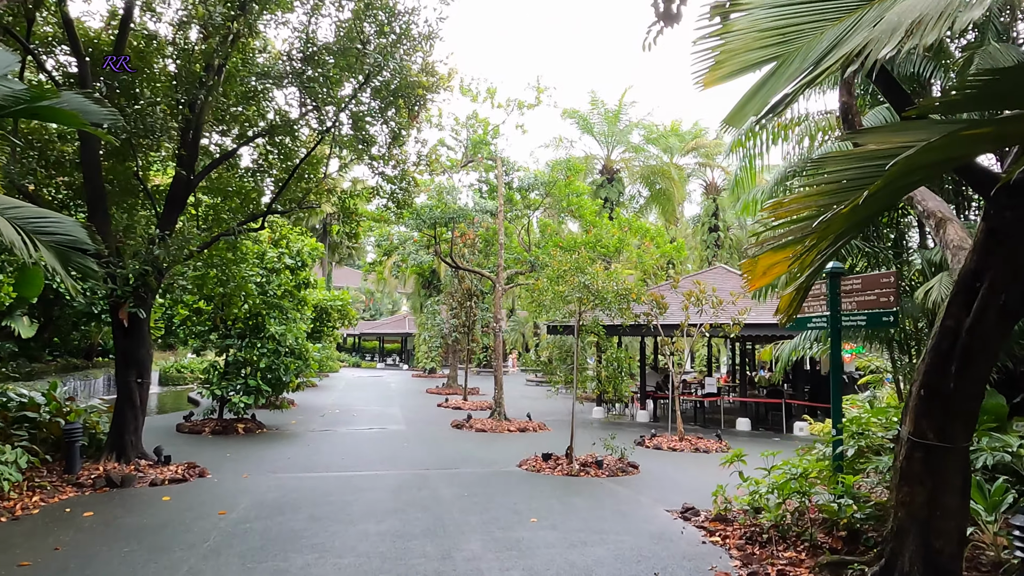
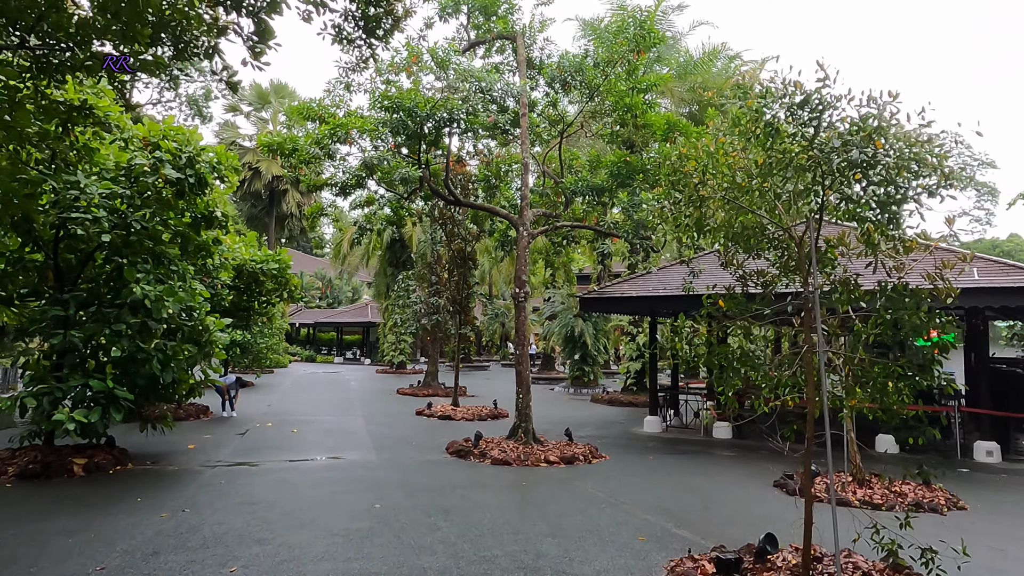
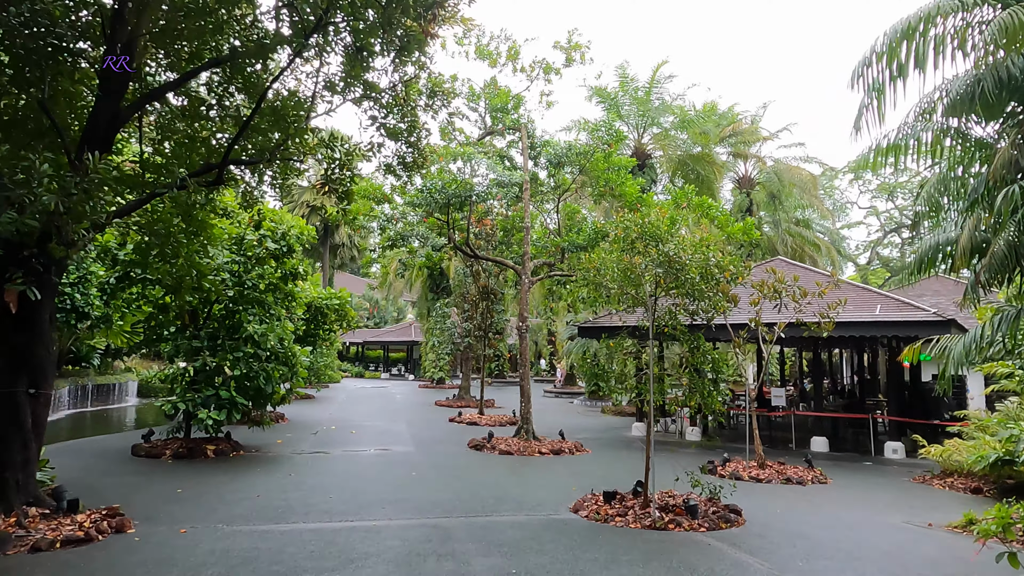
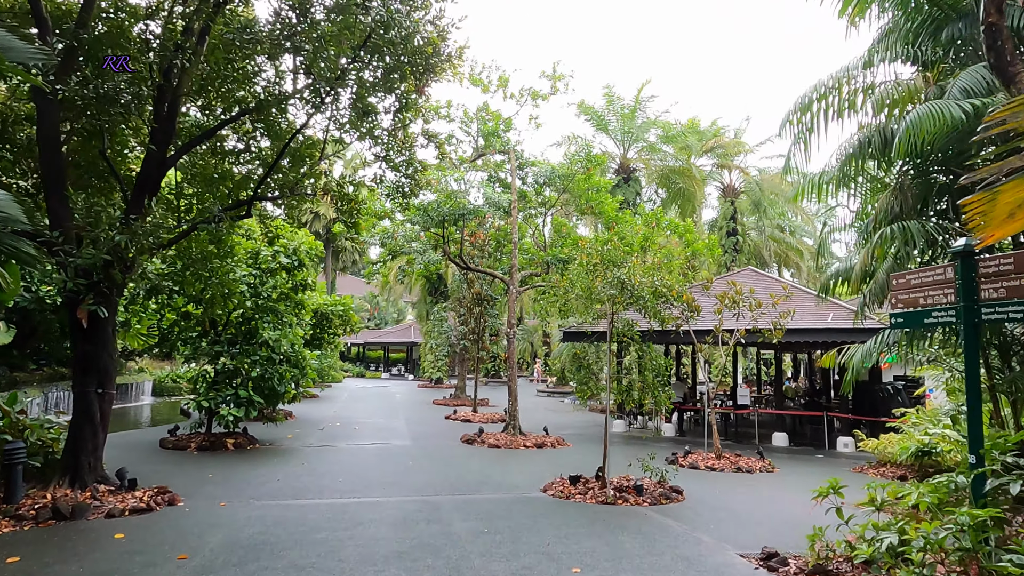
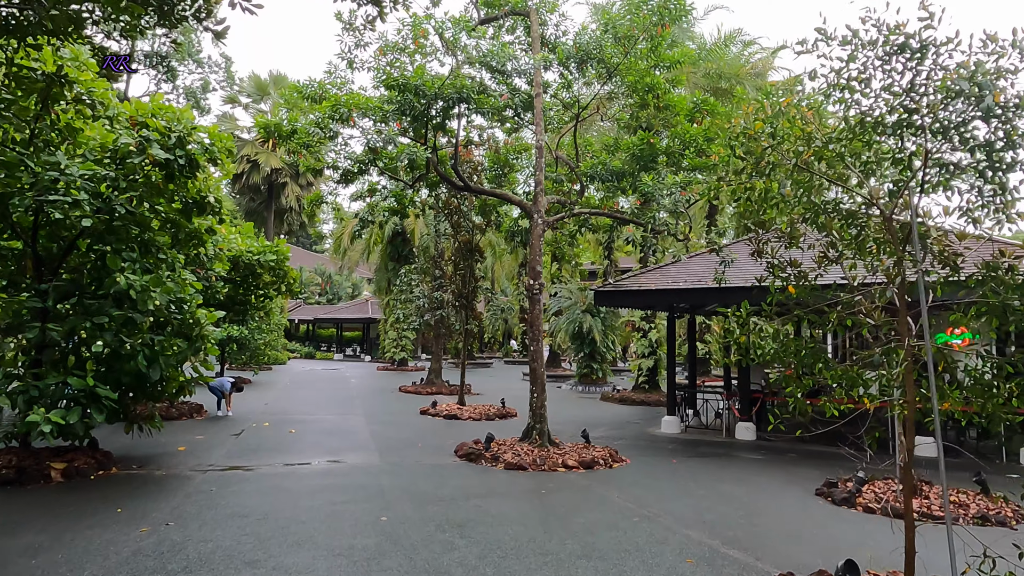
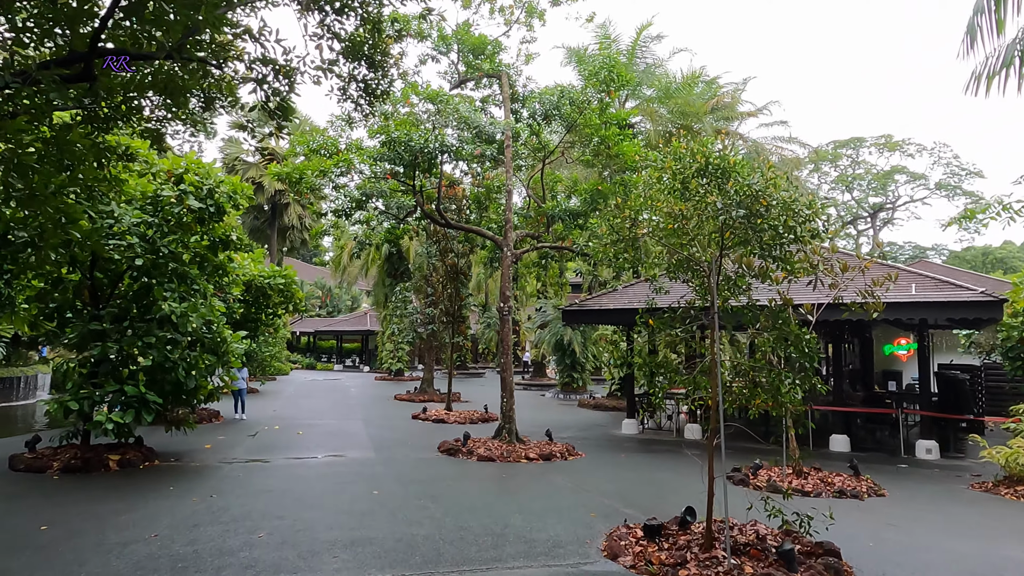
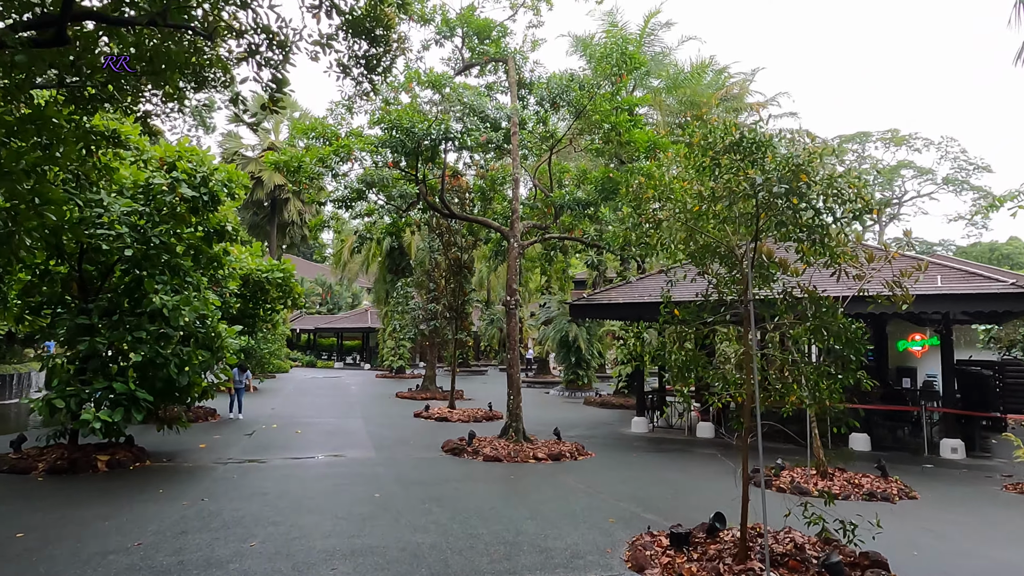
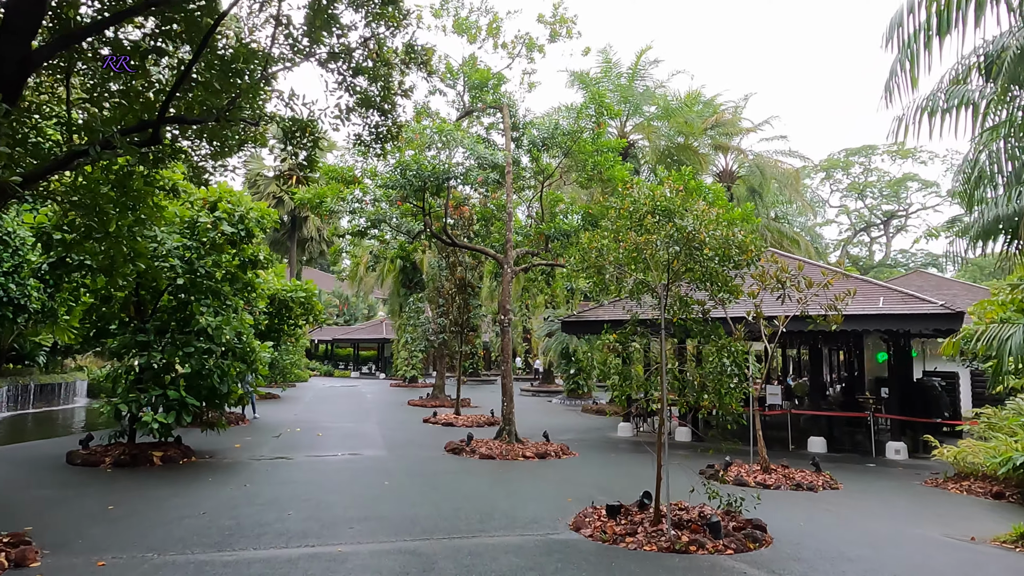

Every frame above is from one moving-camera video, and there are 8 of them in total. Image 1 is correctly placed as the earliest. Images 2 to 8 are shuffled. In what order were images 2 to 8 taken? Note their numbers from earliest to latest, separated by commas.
4, 3, 8, 6, 7, 2, 5
